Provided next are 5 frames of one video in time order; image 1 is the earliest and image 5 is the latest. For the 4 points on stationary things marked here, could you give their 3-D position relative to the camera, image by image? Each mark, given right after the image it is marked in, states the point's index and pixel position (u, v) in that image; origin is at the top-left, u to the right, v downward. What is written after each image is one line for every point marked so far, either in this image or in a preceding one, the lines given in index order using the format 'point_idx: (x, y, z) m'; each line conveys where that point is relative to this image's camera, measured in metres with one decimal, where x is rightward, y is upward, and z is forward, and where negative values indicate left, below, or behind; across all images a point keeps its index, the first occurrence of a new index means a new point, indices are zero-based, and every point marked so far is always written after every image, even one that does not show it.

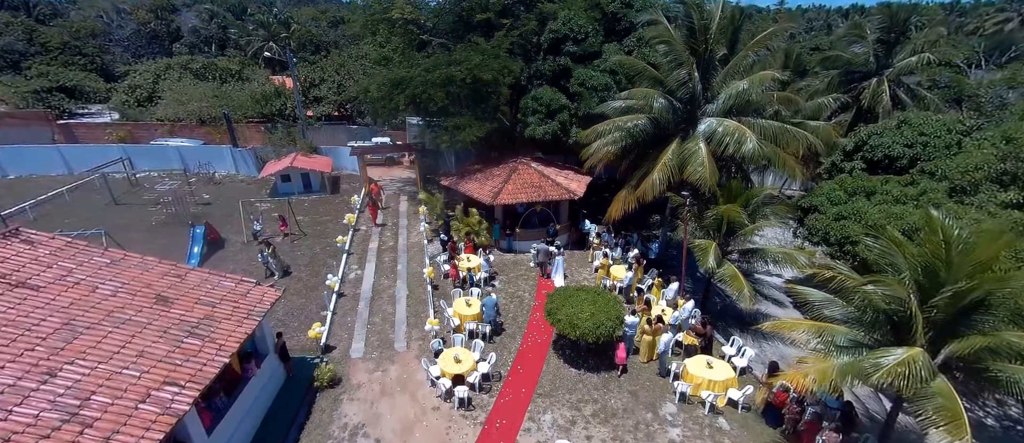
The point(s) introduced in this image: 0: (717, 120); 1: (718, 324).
0: (+7.1, +3.5, +13.6) m
1: (+7.6, -3.7, +14.5) m
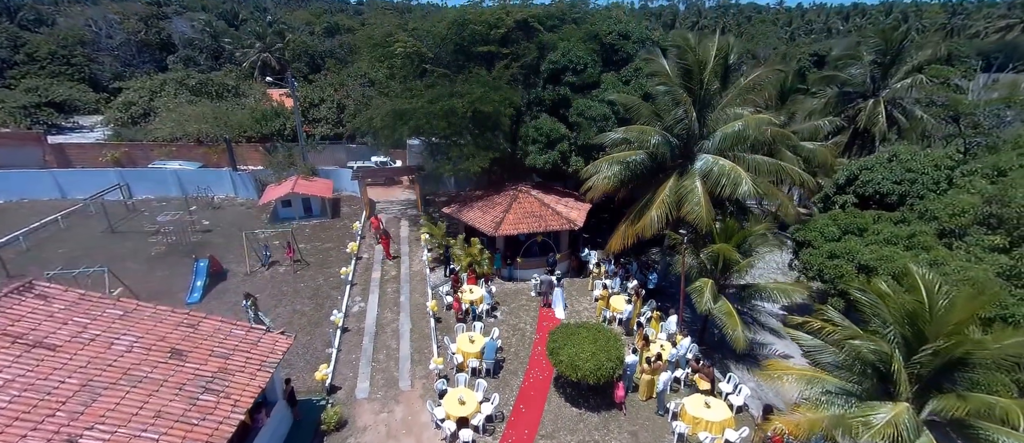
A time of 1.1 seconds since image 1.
0: (+7.1, +2.2, +13.9) m
1: (+7.6, -5.0, +14.7) m
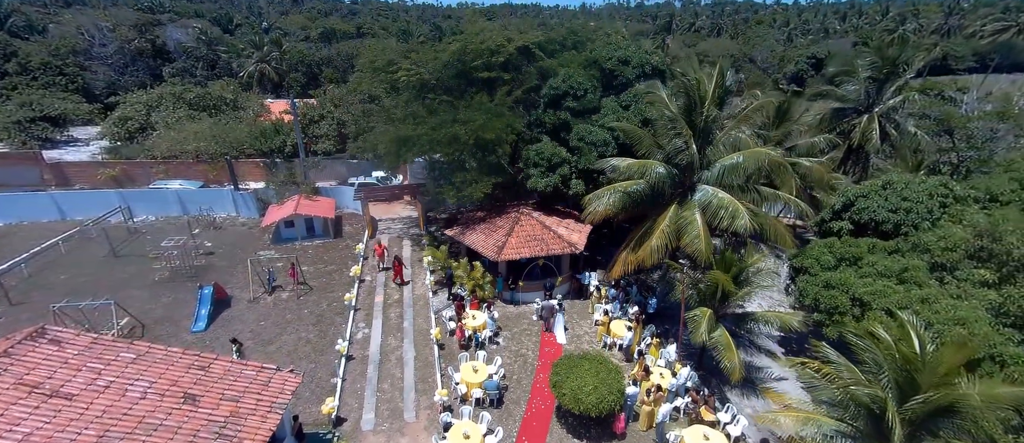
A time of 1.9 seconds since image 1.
0: (+7.2, +1.1, +14.2) m
1: (+7.7, -6.1, +15.0) m
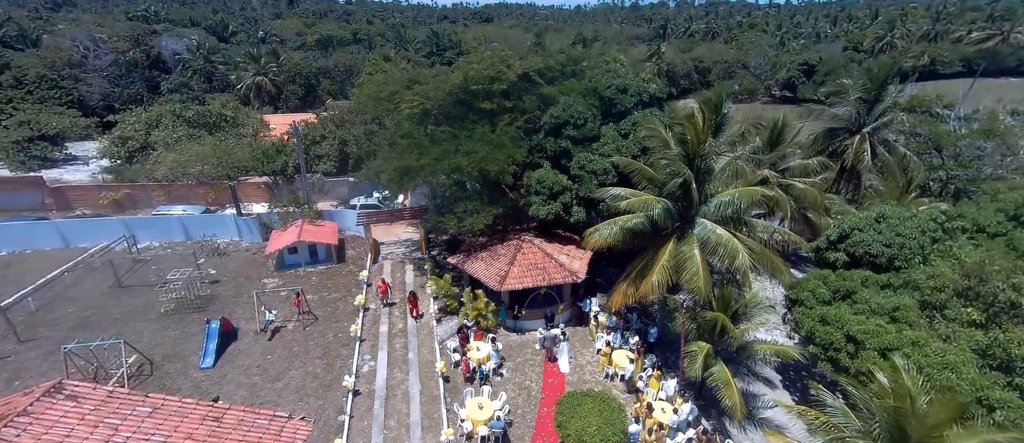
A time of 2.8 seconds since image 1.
0: (+7.3, -0.2, +14.6) m
1: (+7.9, -7.5, +15.4) m
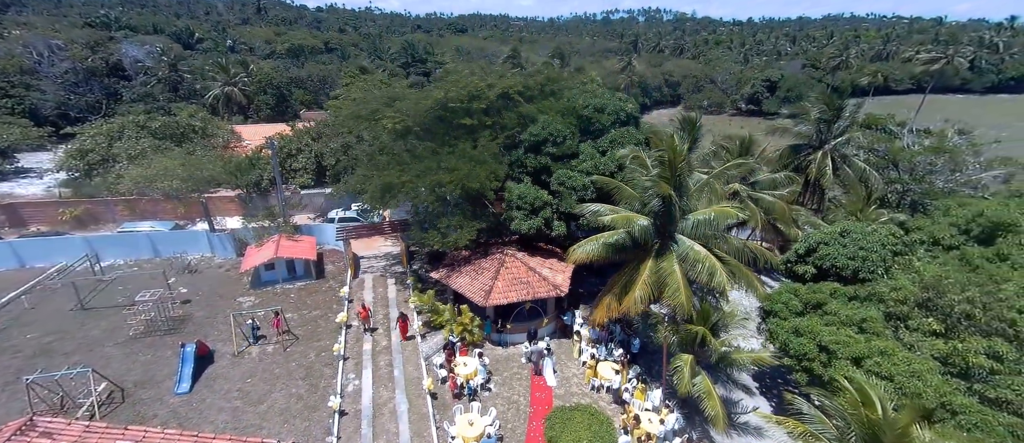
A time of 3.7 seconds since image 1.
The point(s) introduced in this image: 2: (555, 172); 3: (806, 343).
0: (+6.8, -0.8, +15.2) m
1: (+7.4, -8.0, +15.9) m
2: (+2.3, +2.5, +19.9) m
3: (+10.3, -4.2, +13.9) m
